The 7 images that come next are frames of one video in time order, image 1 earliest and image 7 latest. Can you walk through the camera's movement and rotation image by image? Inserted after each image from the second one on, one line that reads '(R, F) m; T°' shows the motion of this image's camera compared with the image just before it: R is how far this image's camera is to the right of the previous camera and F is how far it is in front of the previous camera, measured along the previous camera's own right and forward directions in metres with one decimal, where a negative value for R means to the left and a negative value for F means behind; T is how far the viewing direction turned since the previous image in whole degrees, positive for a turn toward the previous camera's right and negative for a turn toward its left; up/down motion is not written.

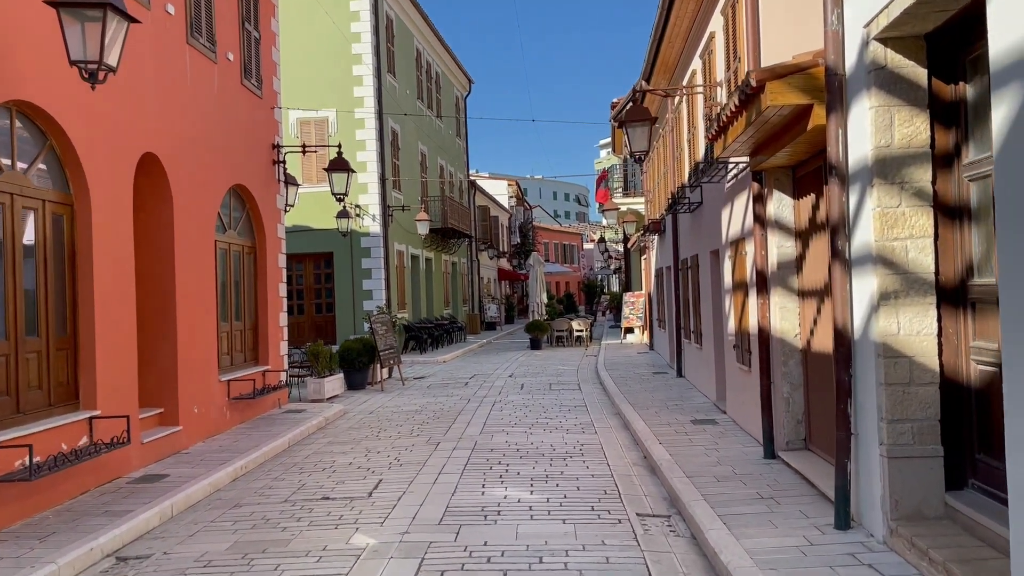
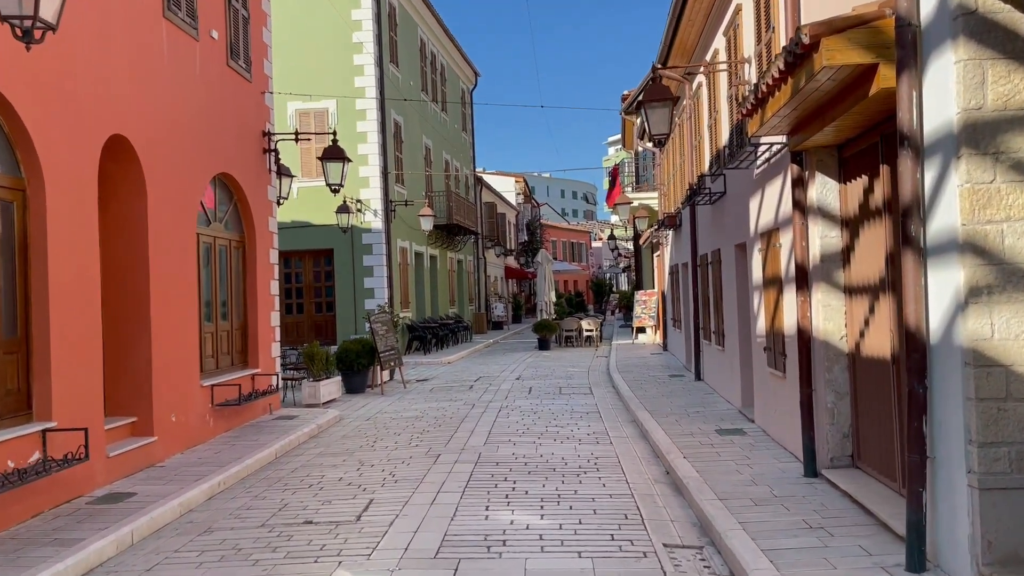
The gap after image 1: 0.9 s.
(0.0, +0.8) m; -1°
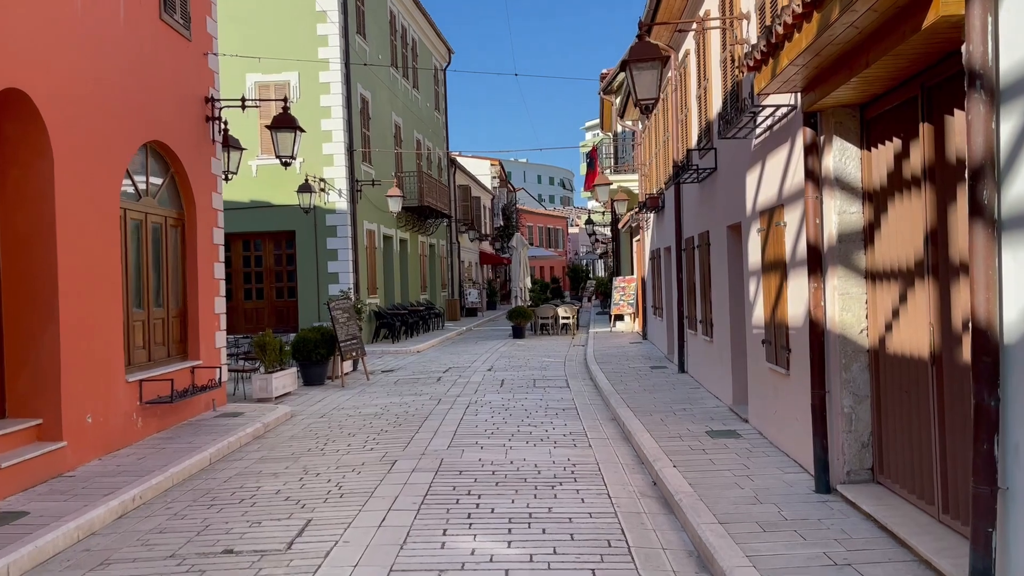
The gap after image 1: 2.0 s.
(+0.1, +1.0) m; +2°
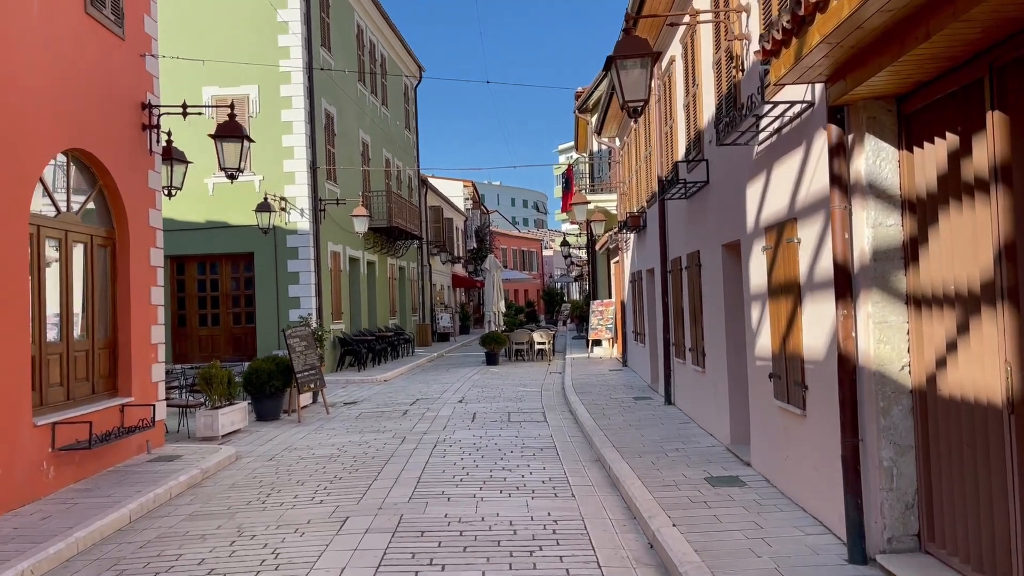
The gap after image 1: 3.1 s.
(0.0, +0.9) m; +2°
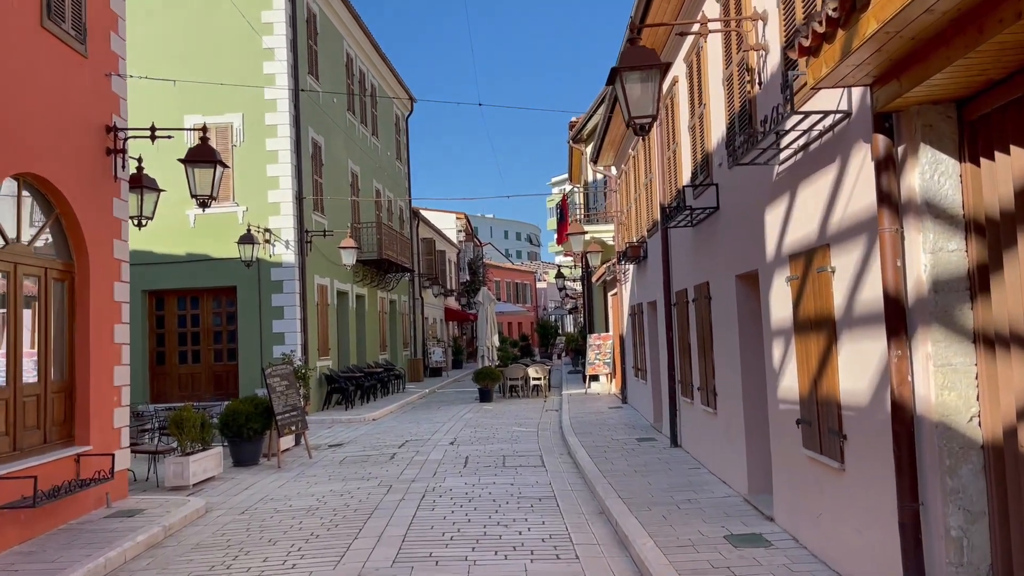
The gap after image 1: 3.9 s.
(0.0, +0.7) m; 0°
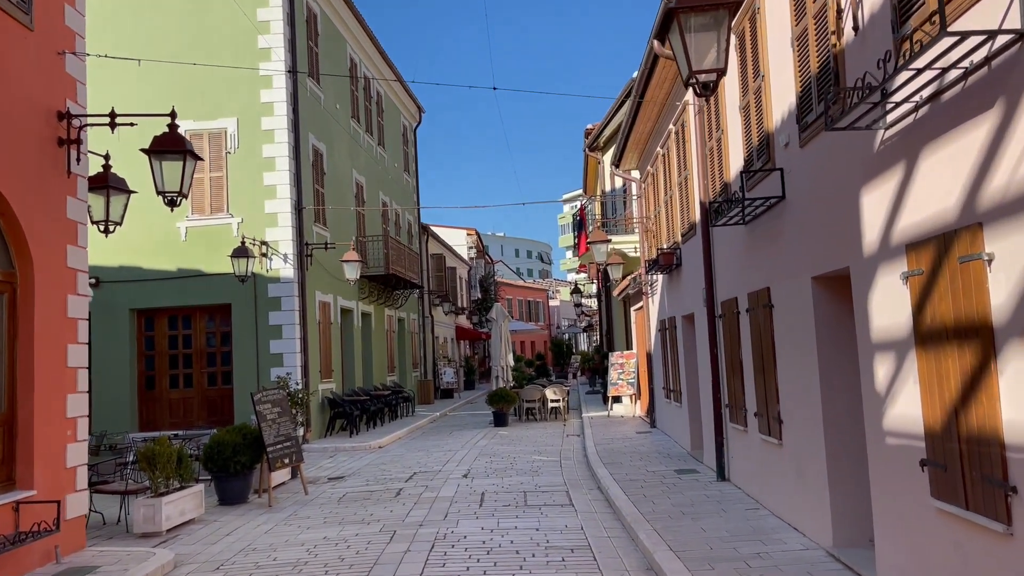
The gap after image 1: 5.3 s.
(-0.1, +1.3) m; -1°
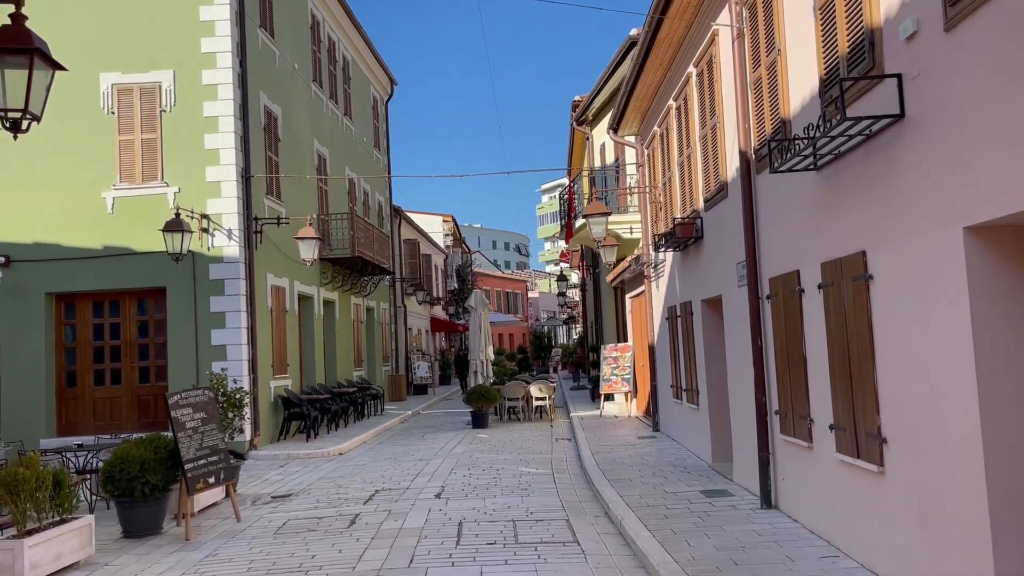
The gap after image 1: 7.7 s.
(-0.1, +2.1) m; +2°
